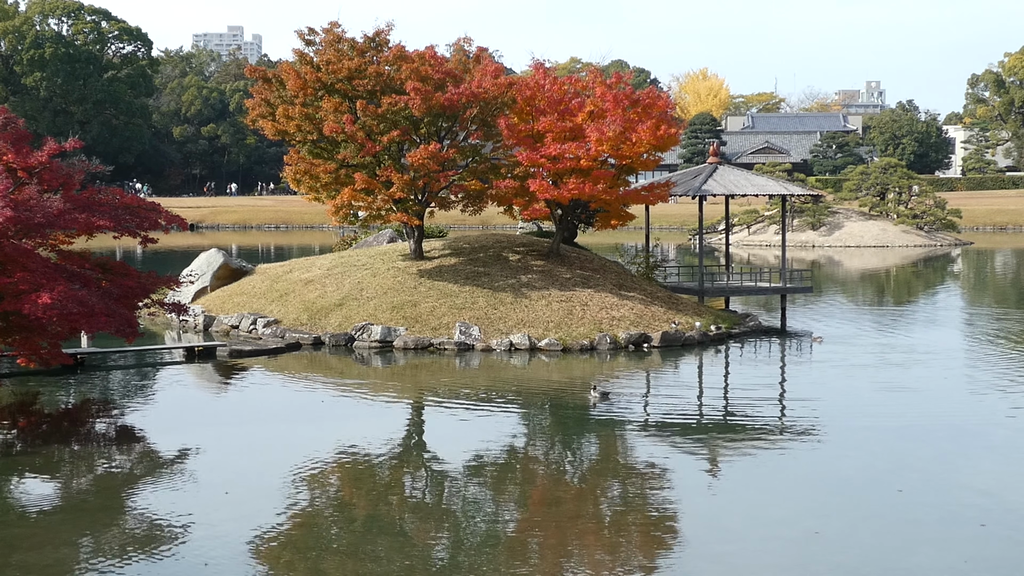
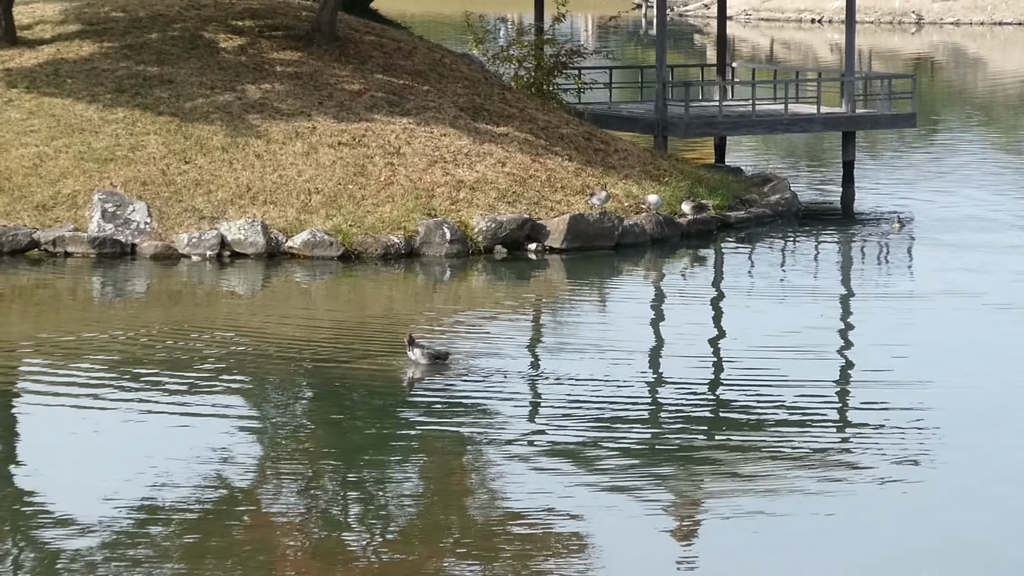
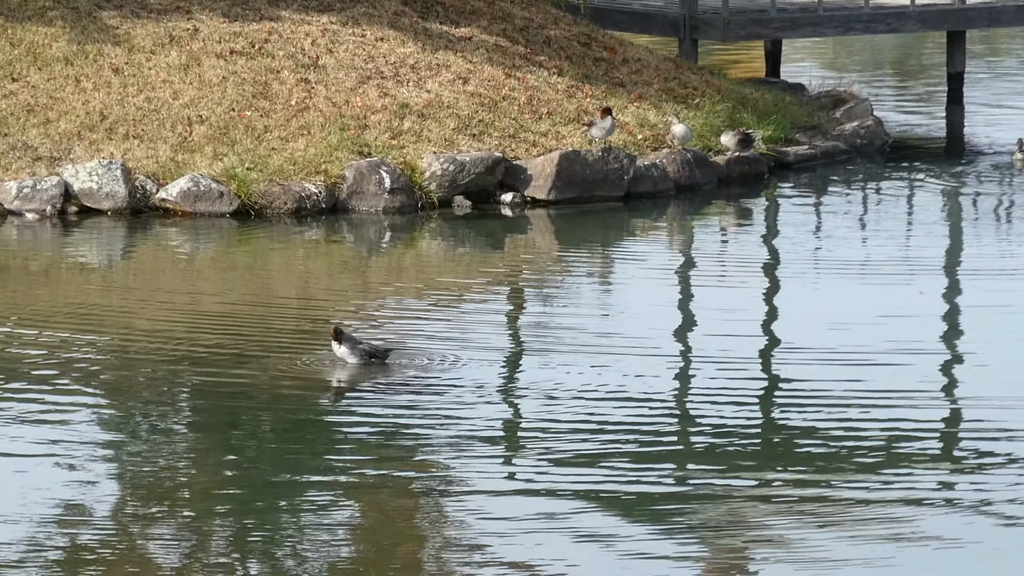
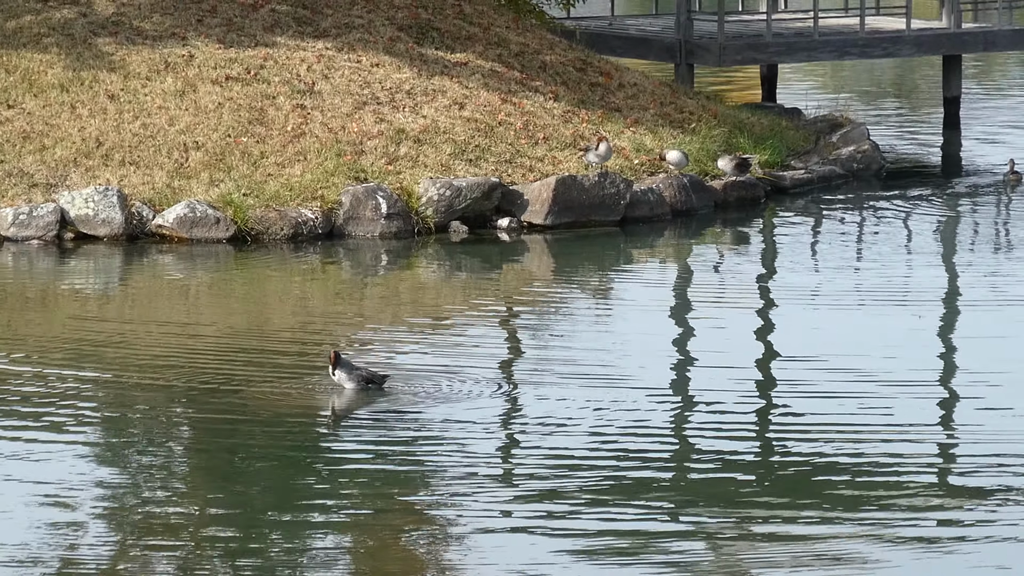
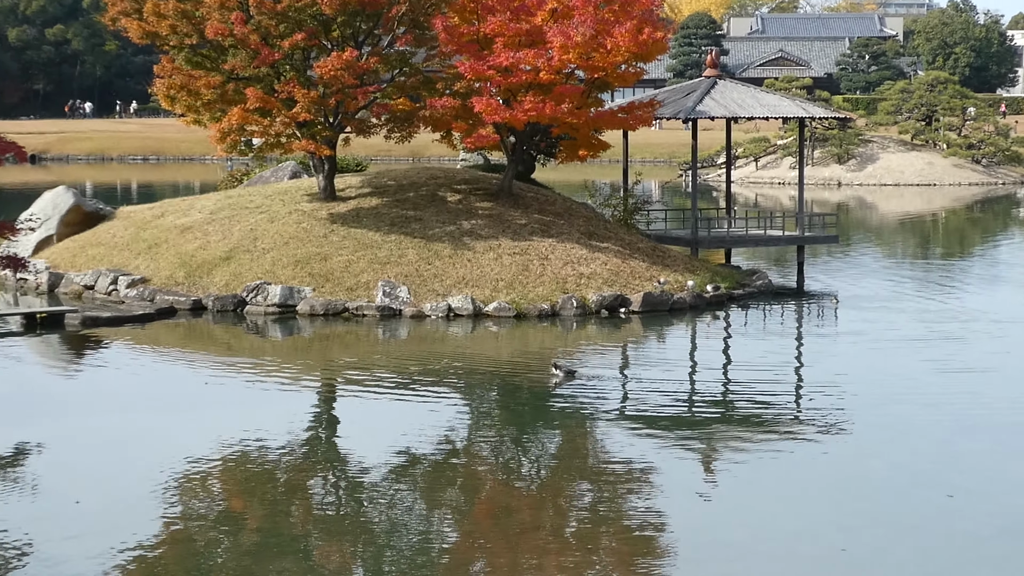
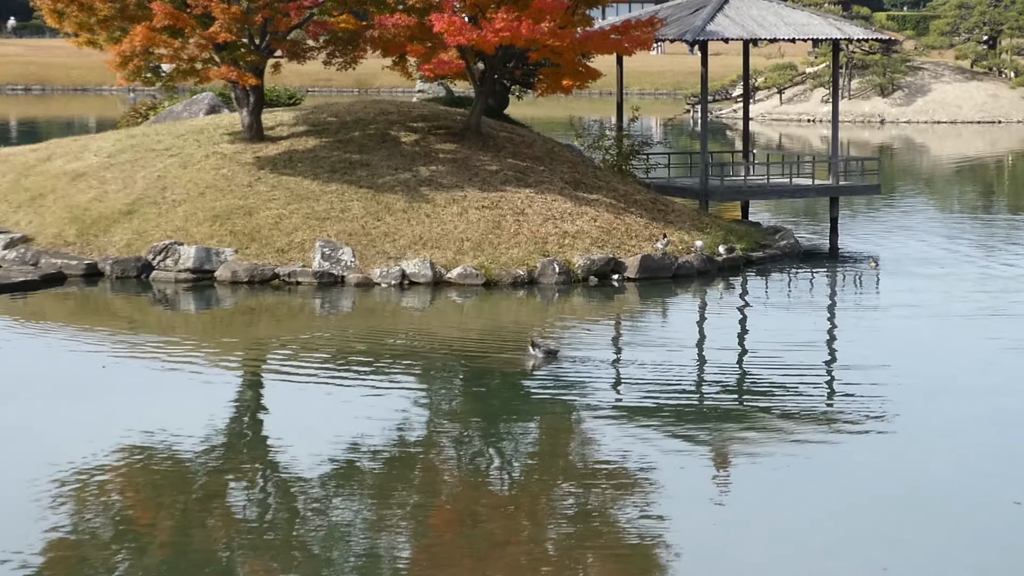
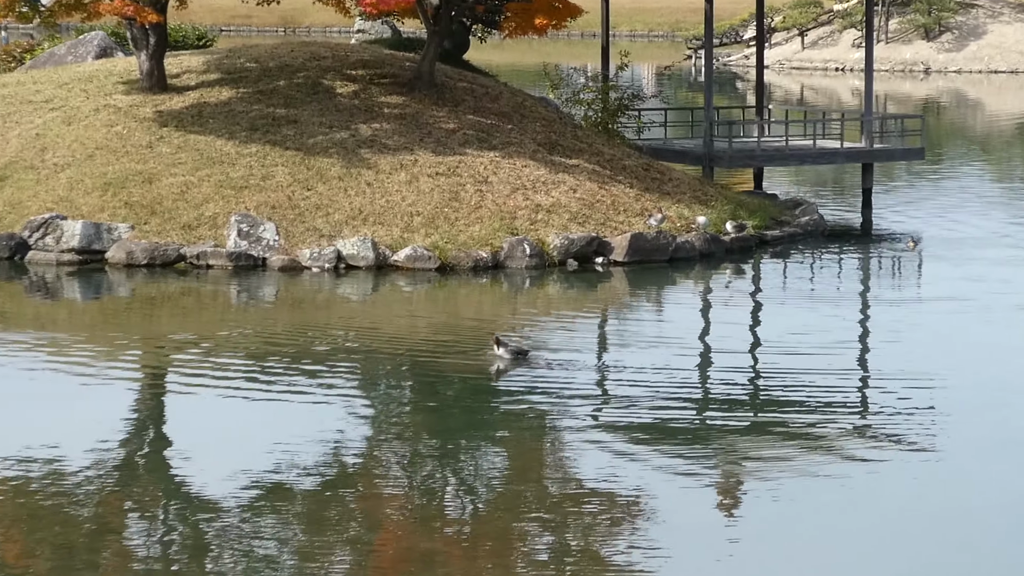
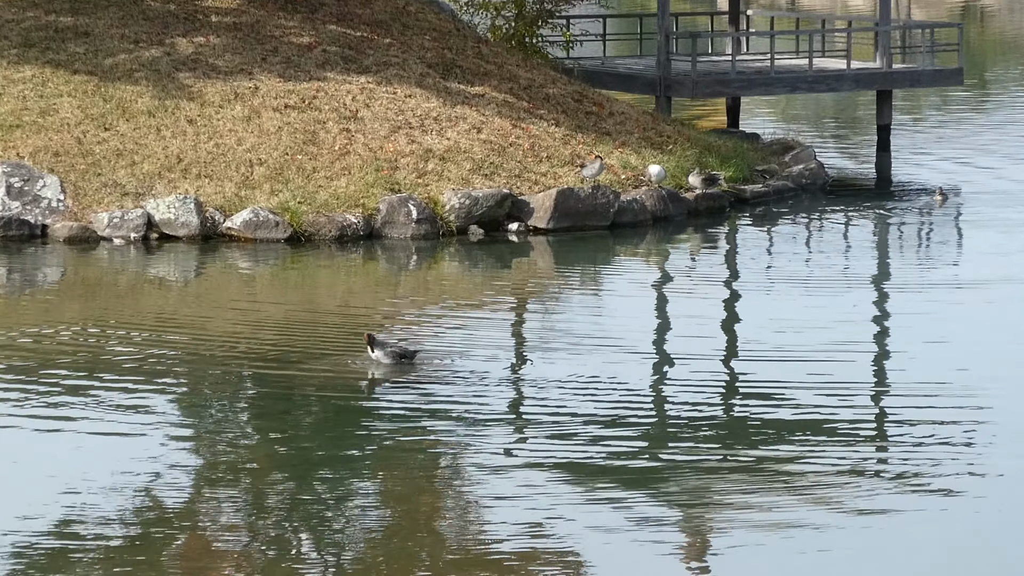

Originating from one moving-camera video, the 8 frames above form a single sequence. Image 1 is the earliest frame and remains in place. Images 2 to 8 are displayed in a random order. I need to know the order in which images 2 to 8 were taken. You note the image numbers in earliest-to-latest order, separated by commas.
5, 6, 7, 2, 8, 3, 4
